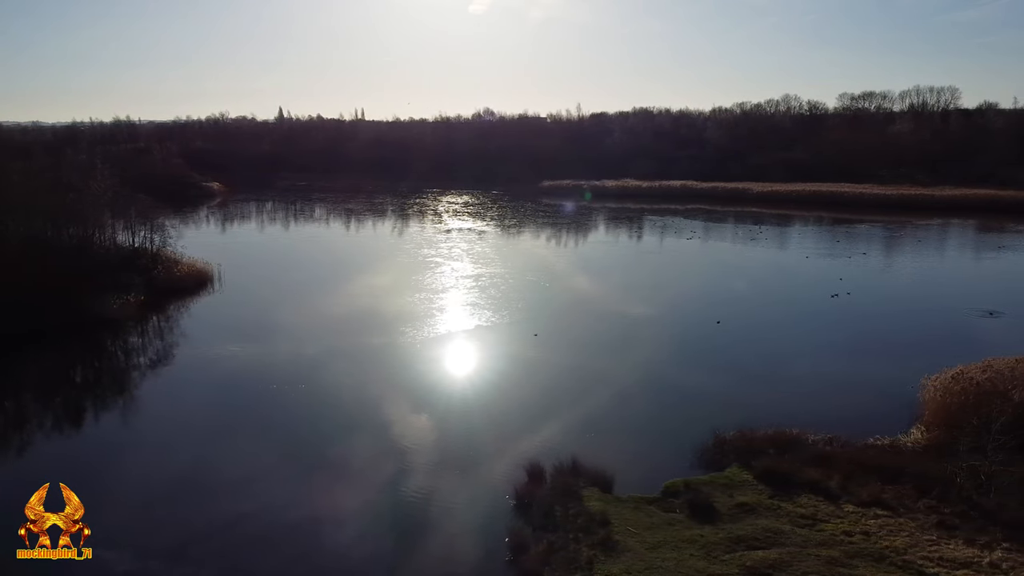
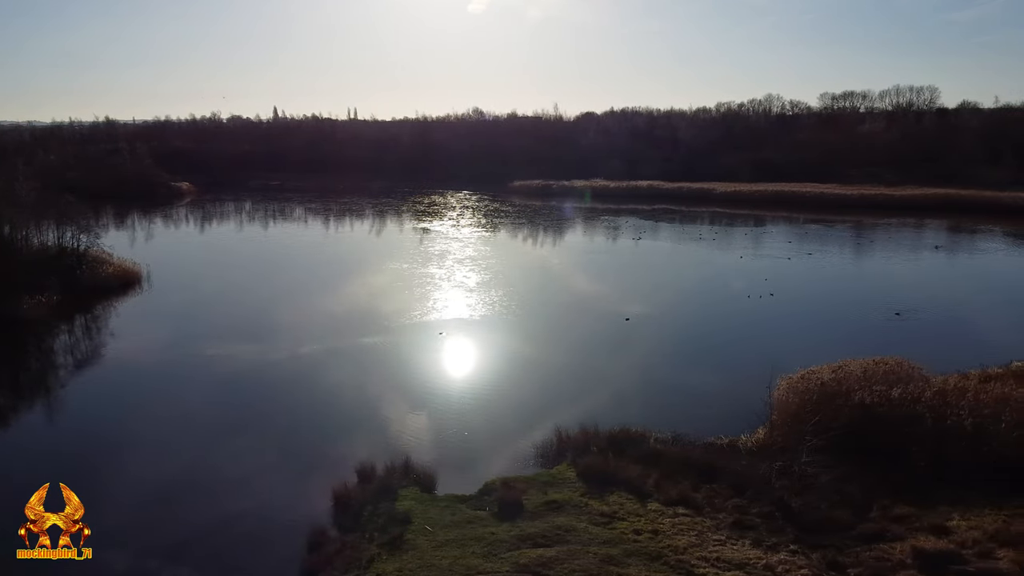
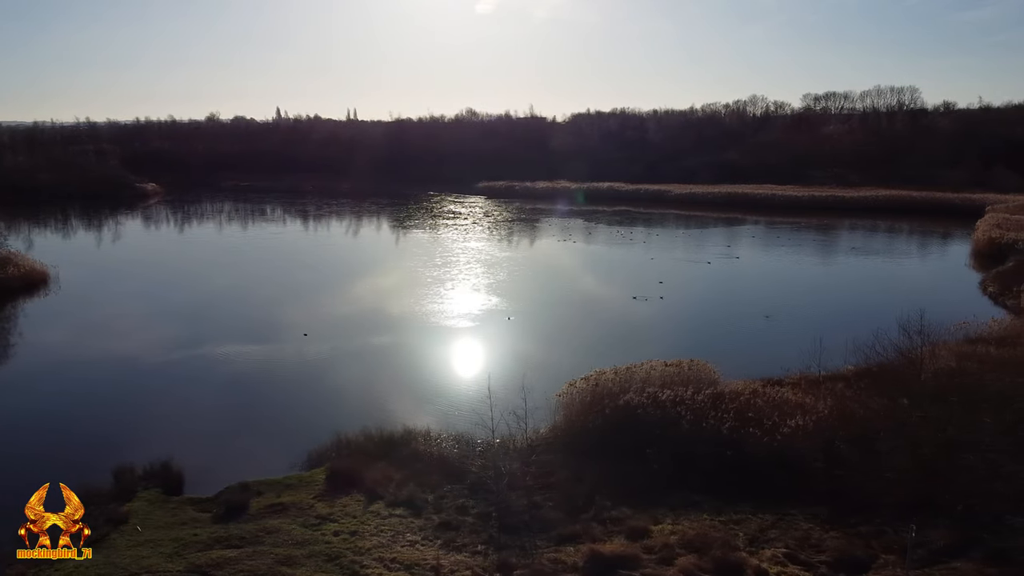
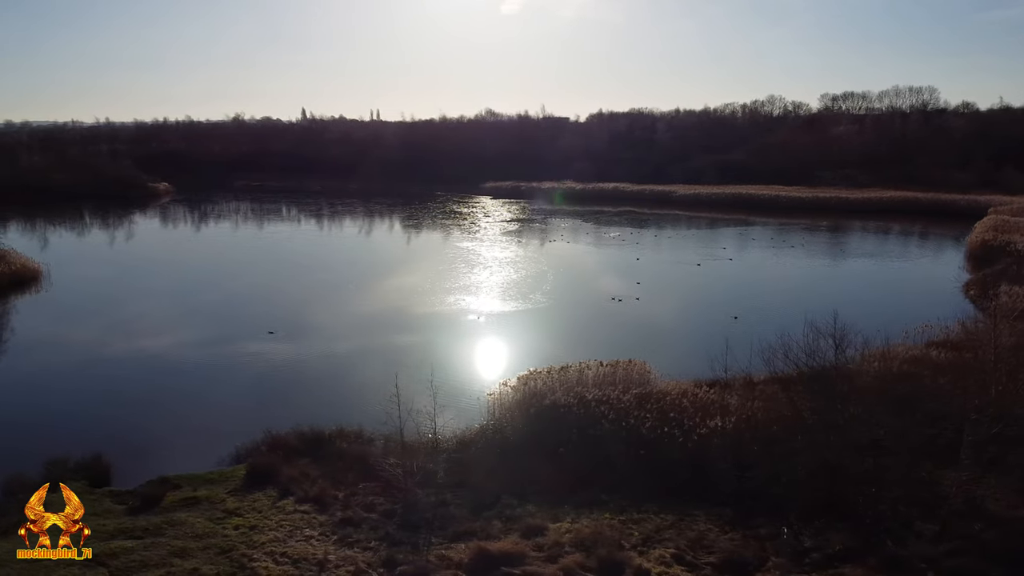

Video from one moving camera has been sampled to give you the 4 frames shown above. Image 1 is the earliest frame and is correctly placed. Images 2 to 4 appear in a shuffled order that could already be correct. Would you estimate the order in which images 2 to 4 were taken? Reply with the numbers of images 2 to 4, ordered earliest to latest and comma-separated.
2, 3, 4
